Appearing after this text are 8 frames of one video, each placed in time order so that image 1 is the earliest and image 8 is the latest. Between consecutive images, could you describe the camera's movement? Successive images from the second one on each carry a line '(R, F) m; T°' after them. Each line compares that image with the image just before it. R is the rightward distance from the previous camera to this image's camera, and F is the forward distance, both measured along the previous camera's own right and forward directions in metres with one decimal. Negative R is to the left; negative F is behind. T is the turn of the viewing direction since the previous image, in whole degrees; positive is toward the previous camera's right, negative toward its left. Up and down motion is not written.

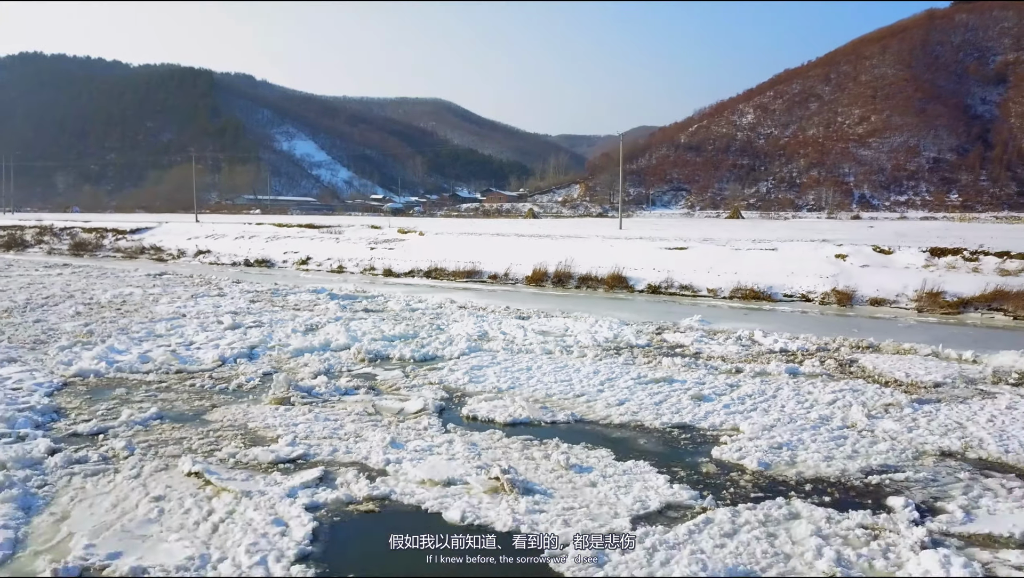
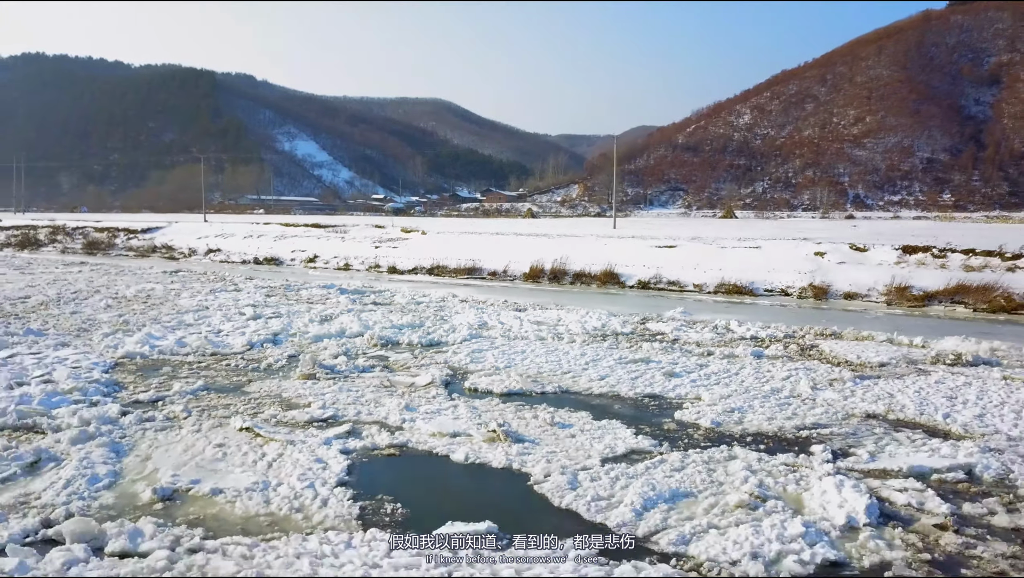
(0.0, -0.9) m; 0°
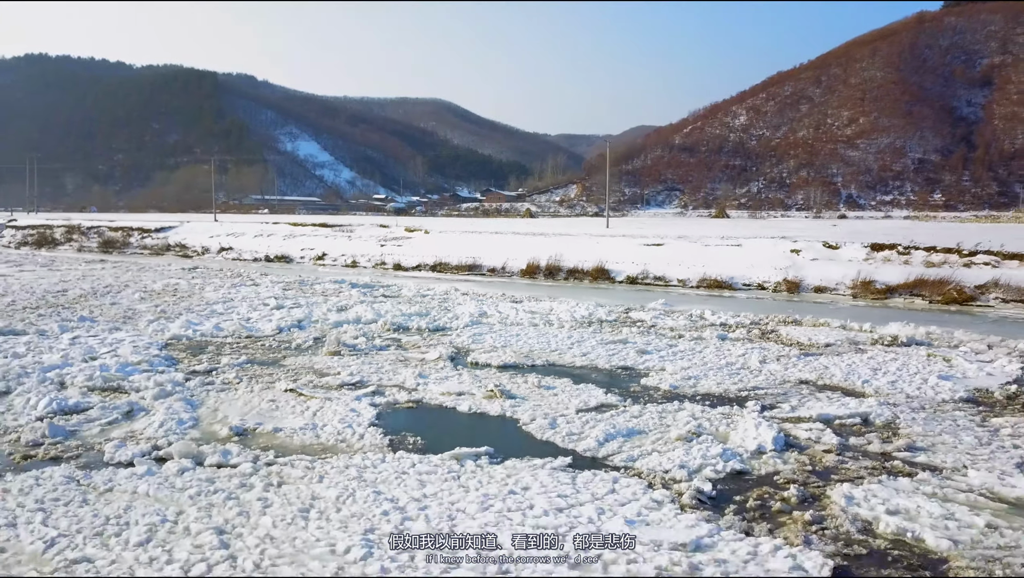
(+0.1, -1.2) m; 0°
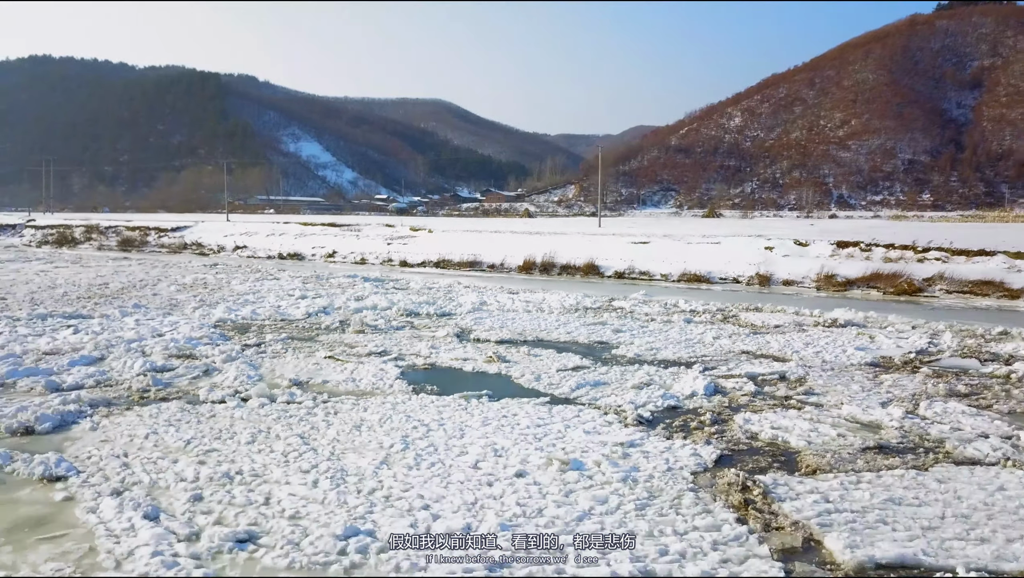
(+0.1, -1.6) m; 0°
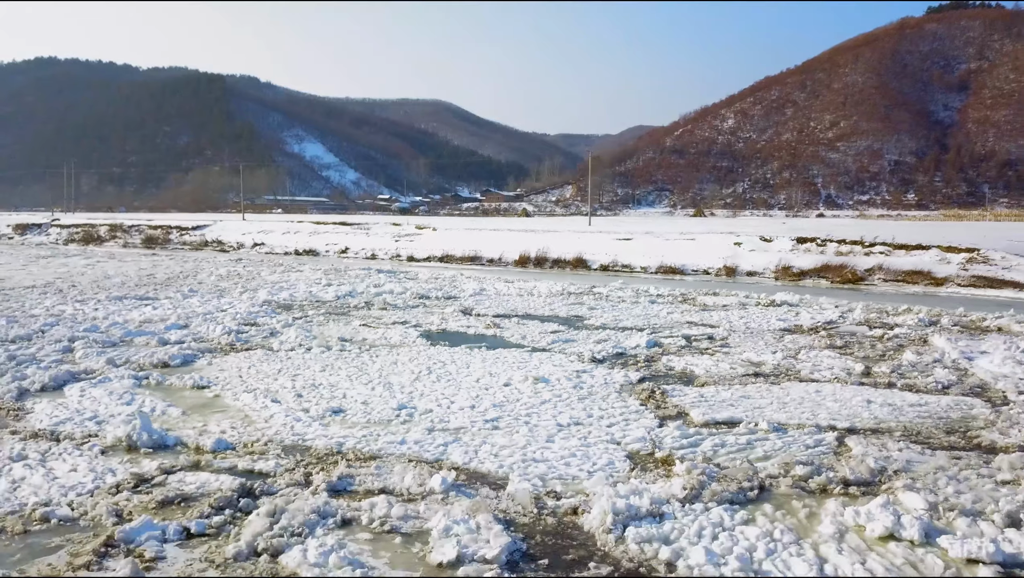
(+0.1, -2.3) m; 0°
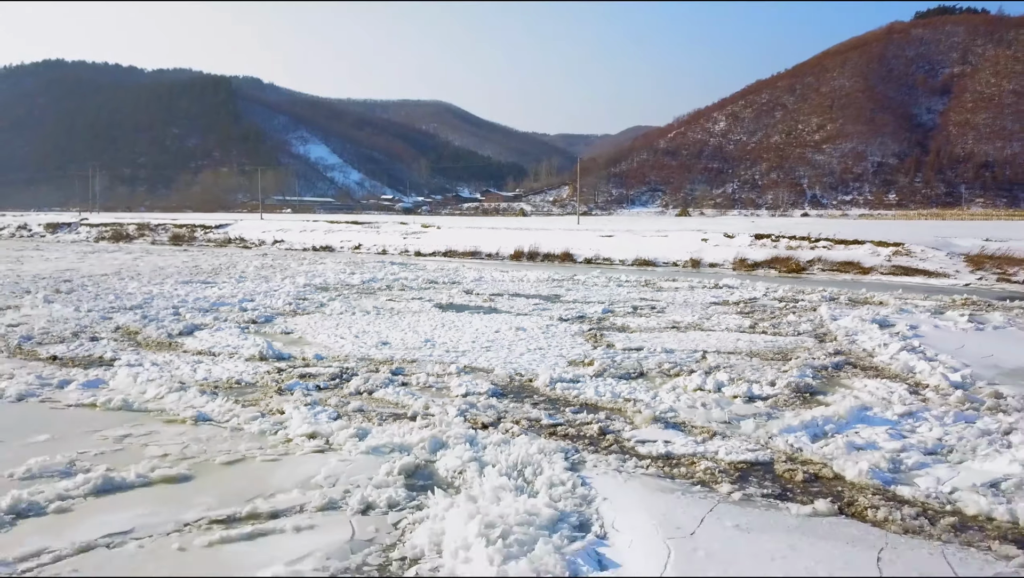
(+0.2, -3.0) m; 0°
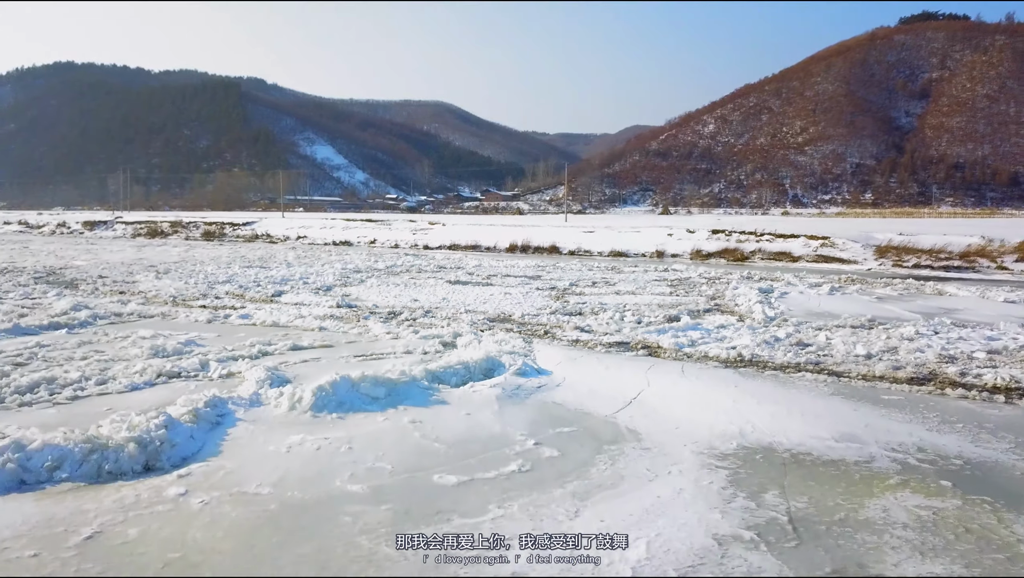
(+0.2, -4.3) m; 0°
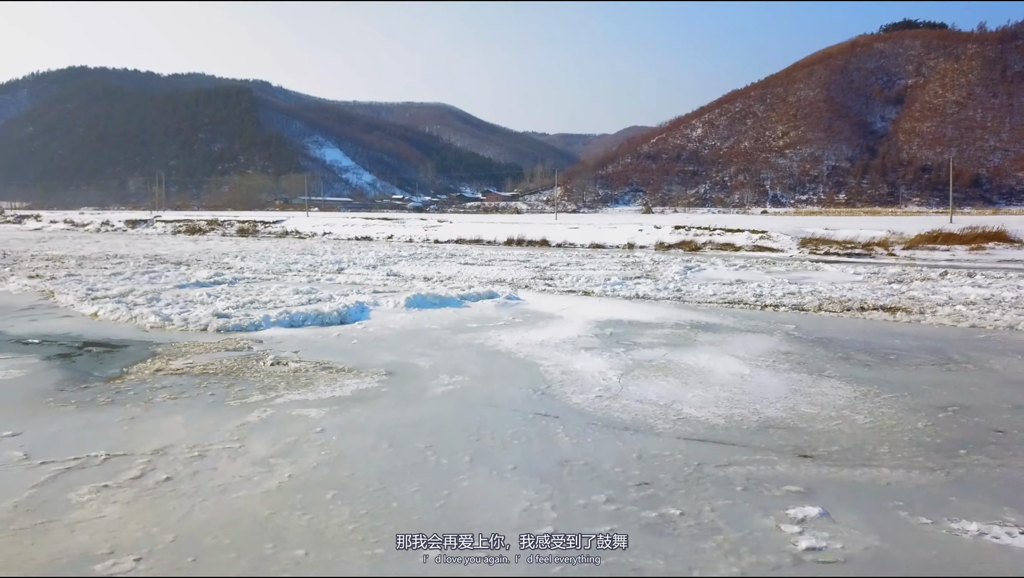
(+0.2, -5.6) m; 0°
